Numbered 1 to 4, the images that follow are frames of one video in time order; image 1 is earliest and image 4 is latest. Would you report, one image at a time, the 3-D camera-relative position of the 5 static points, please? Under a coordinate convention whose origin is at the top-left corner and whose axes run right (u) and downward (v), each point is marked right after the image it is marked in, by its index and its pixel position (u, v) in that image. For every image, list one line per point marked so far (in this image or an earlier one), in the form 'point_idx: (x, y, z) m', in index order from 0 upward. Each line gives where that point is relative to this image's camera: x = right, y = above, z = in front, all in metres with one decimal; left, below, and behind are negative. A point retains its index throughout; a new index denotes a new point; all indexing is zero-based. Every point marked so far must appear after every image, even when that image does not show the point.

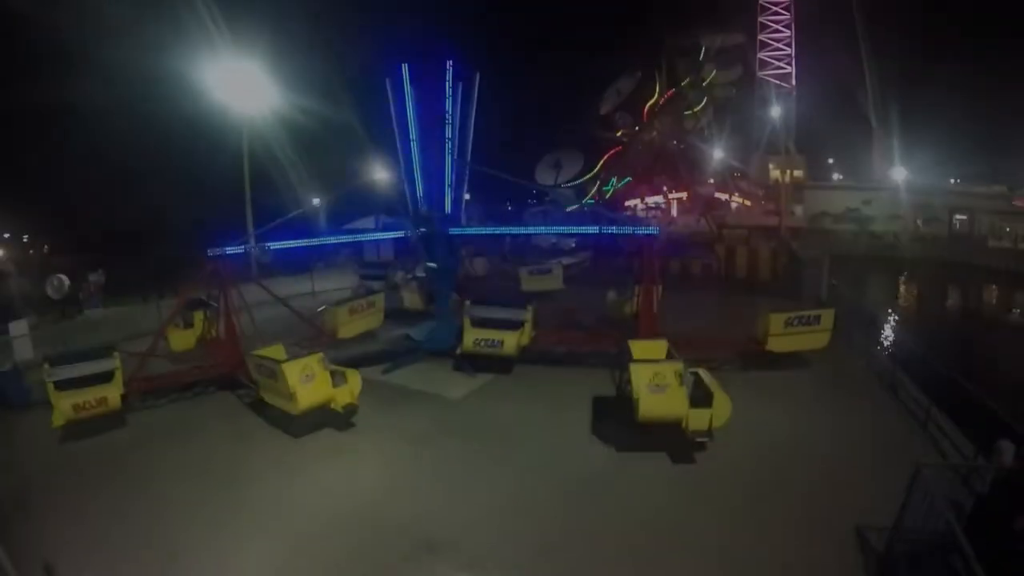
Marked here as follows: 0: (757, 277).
0: (+7.5, +0.3, +17.3) m
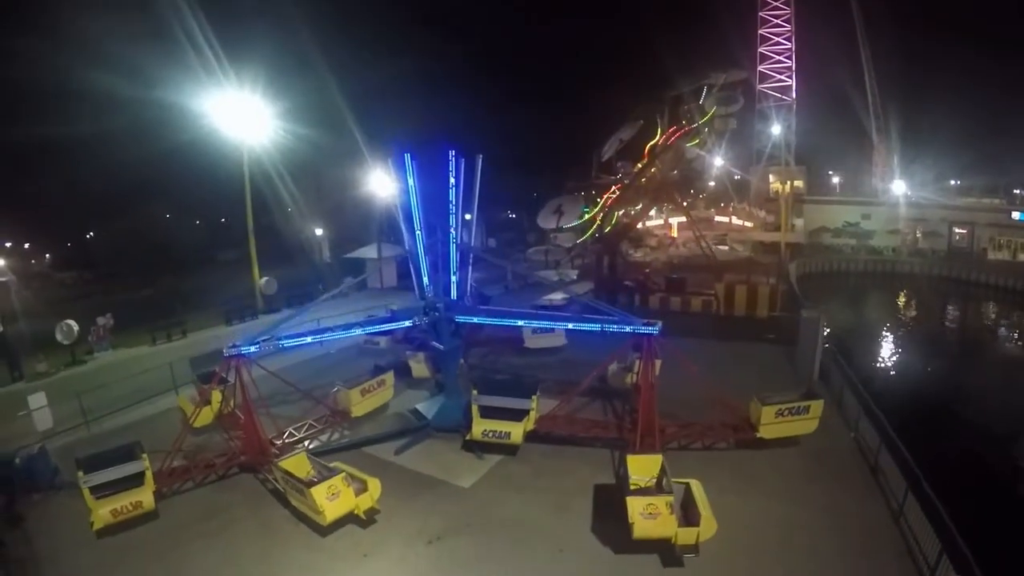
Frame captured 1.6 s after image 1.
0: (+7.6, -0.8, +17.6) m
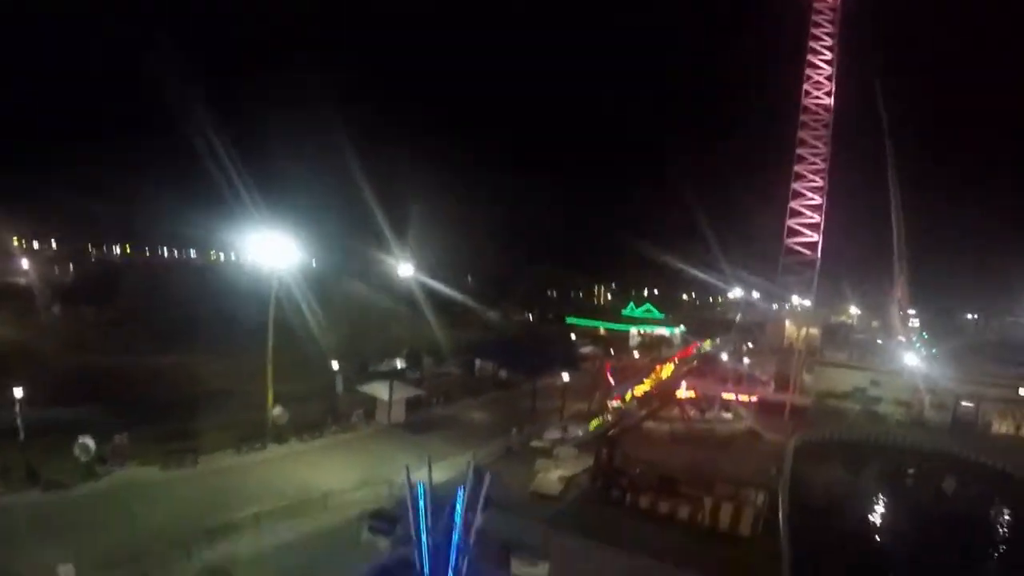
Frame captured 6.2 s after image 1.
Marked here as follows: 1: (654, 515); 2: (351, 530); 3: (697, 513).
0: (+7.4, -7.9, +18.6) m
1: (+4.9, -7.8, +19.6) m
2: (-4.6, -7.1, +16.3) m
3: (+6.2, -7.6, +19.2) m
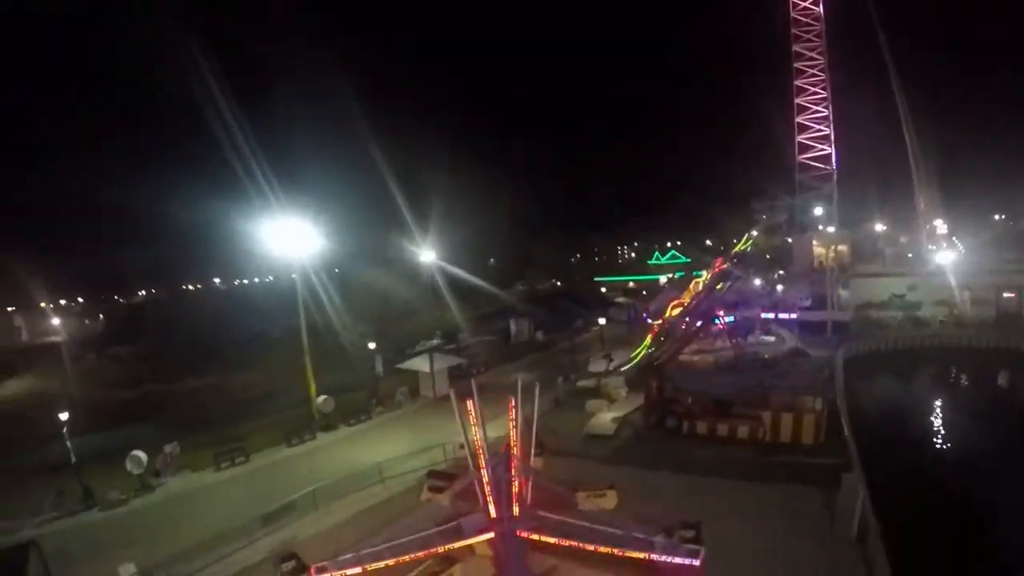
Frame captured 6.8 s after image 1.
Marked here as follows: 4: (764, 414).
0: (+9.2, -4.8, +18.0) m
1: (+6.7, -5.0, +19.2) m
2: (-2.9, -6.0, +16.3) m
3: (+7.9, -4.6, +18.7) m
4: (+8.2, -4.1, +18.8) m
